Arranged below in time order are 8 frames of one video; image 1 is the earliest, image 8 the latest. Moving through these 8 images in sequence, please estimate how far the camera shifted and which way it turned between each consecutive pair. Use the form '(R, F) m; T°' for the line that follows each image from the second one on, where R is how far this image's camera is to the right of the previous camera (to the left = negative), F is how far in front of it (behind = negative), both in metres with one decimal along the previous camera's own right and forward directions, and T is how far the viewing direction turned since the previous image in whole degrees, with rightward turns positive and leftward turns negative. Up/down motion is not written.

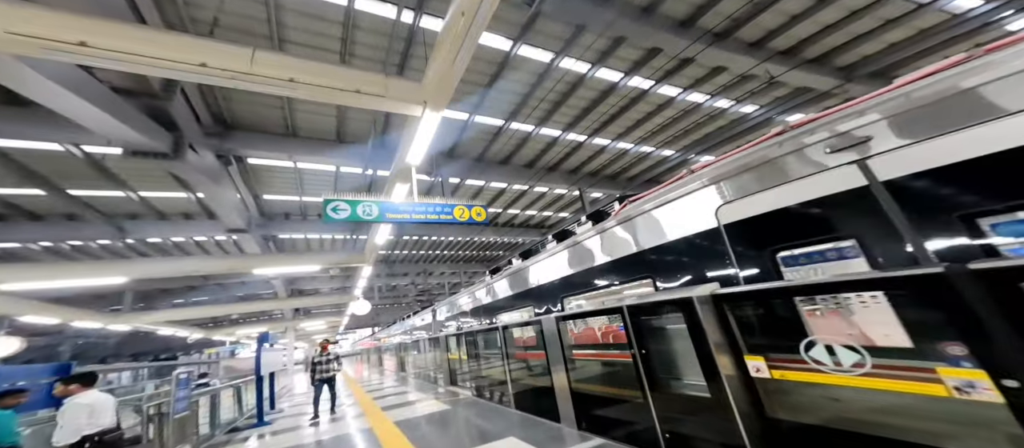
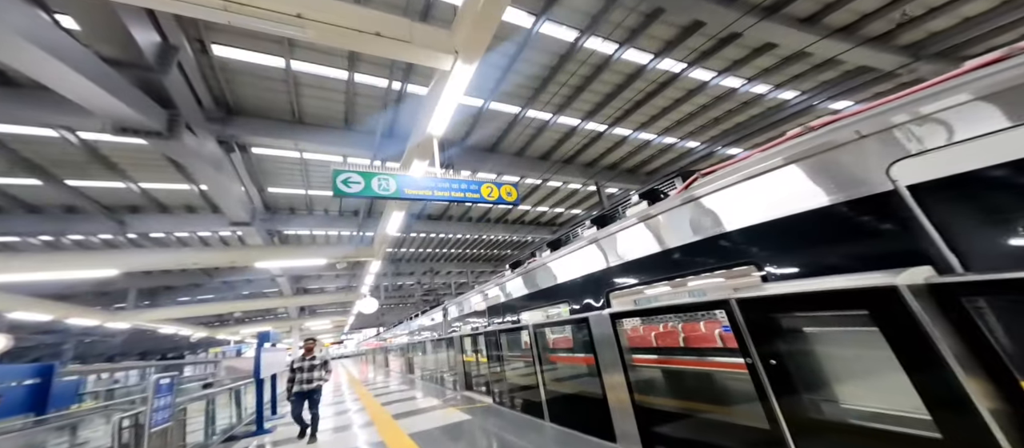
(-0.2, +0.3) m; -1°
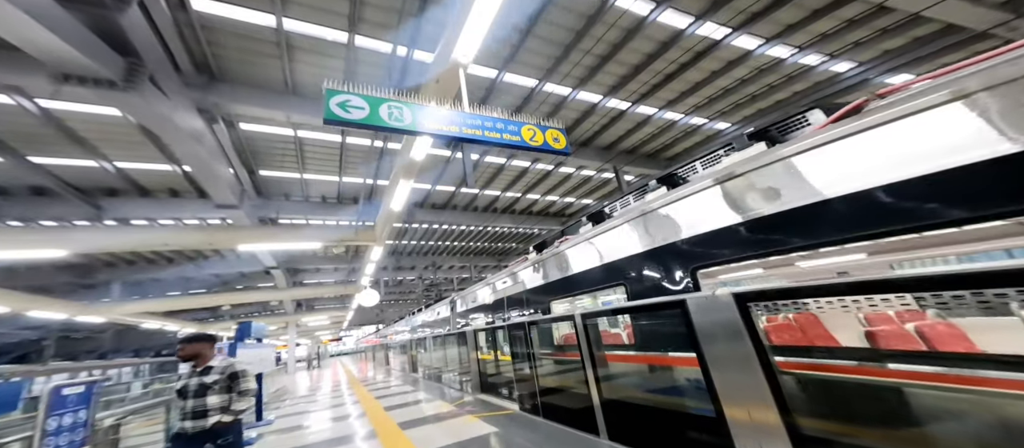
(-0.2, +0.4) m; 0°
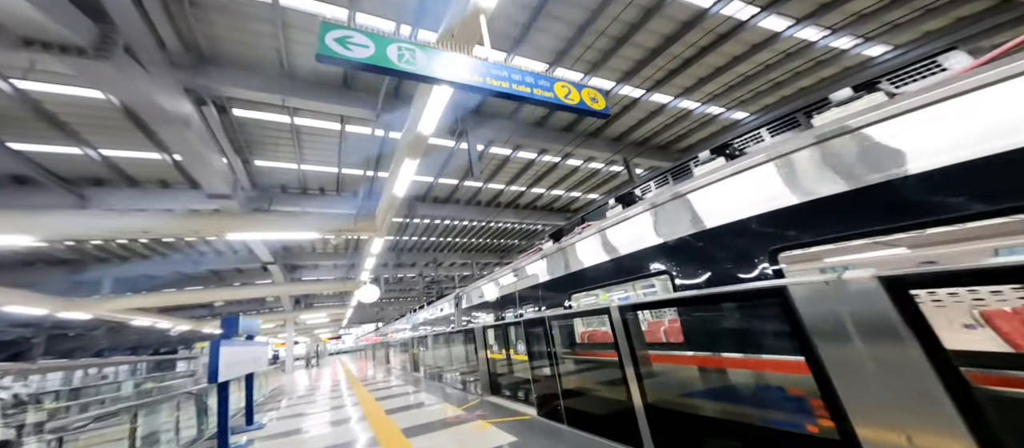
(-0.1, +0.2) m; 0°
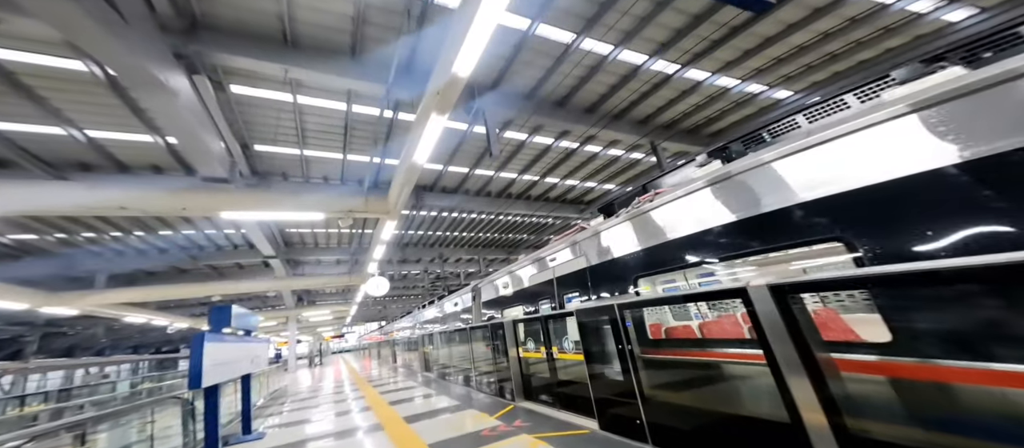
(-0.2, +0.4) m; 0°
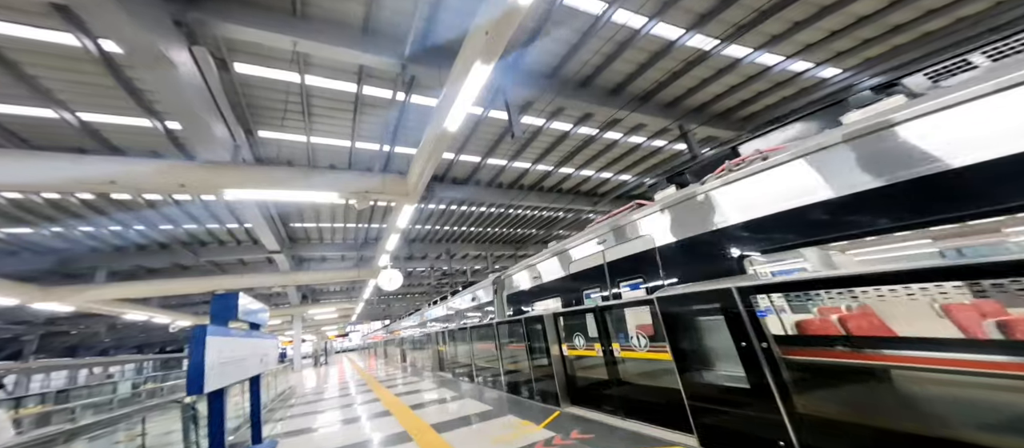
(-0.2, +0.3) m; 0°
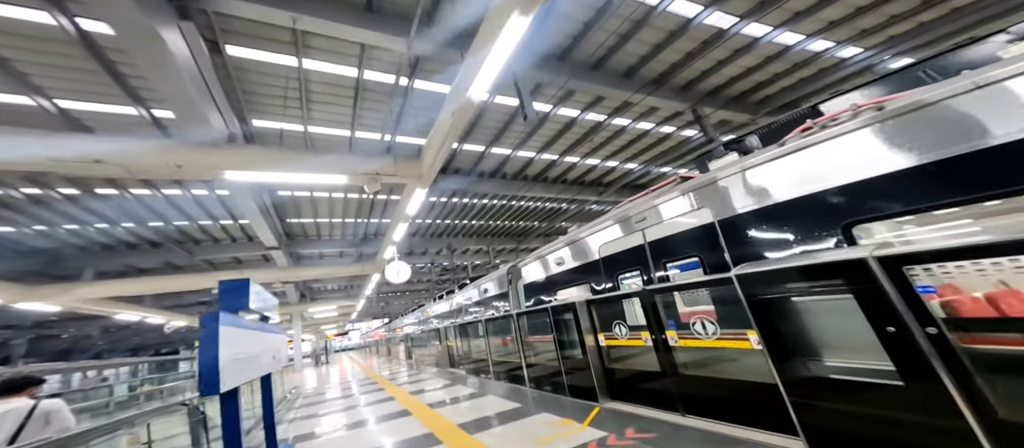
(-0.2, +0.2) m; +1°
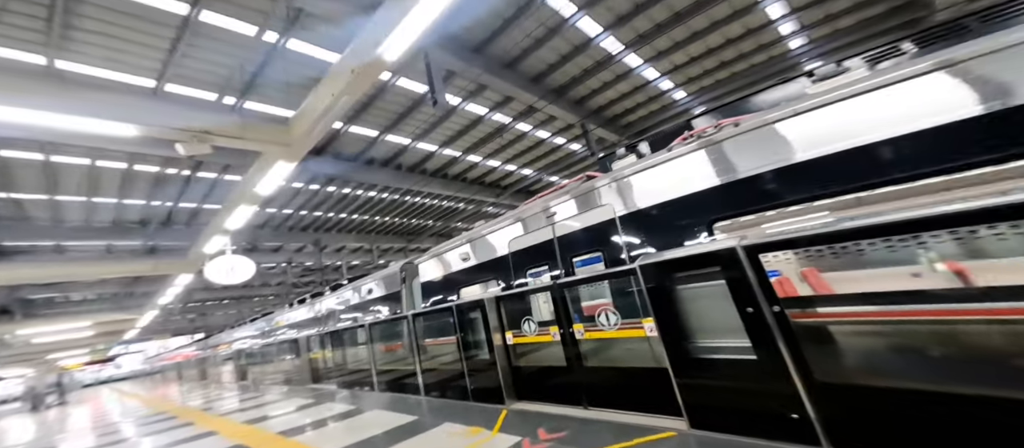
(-0.1, +0.2) m; +19°
